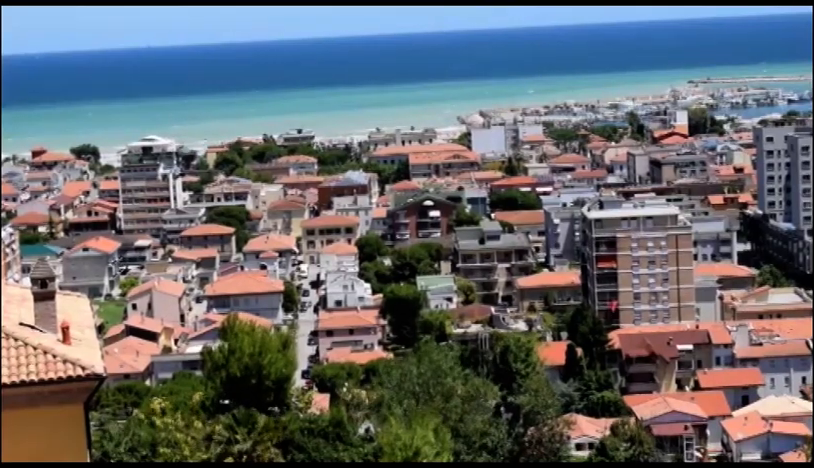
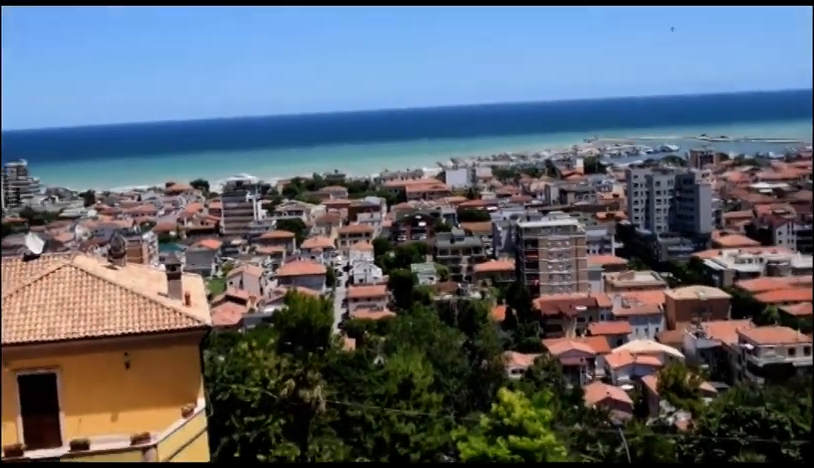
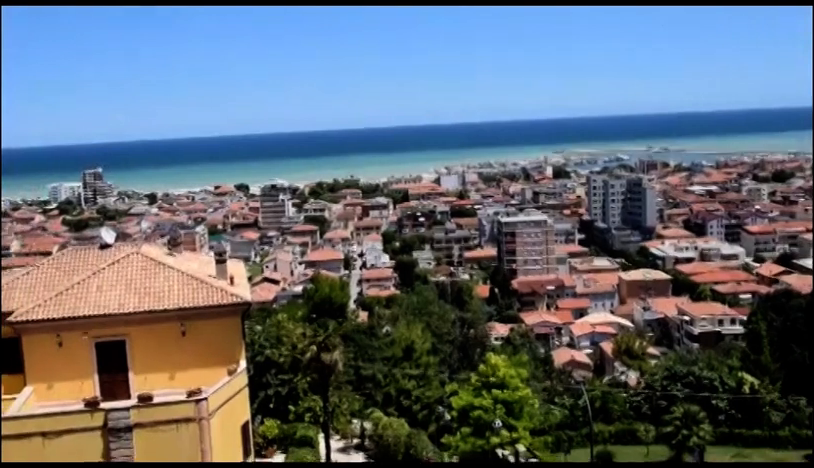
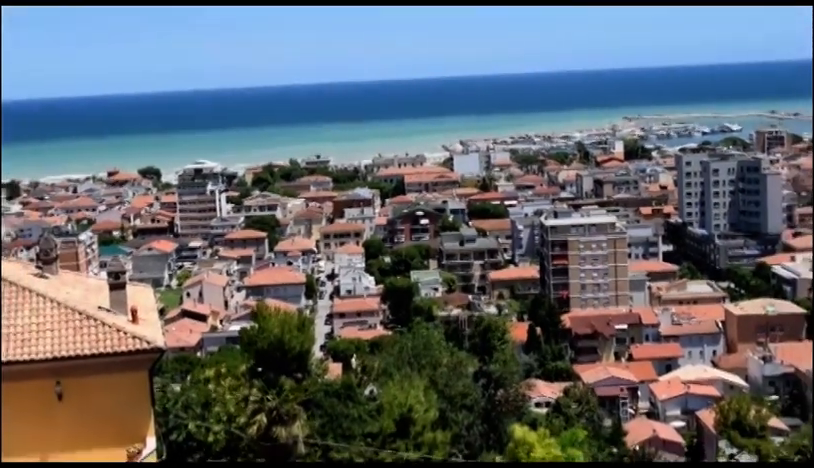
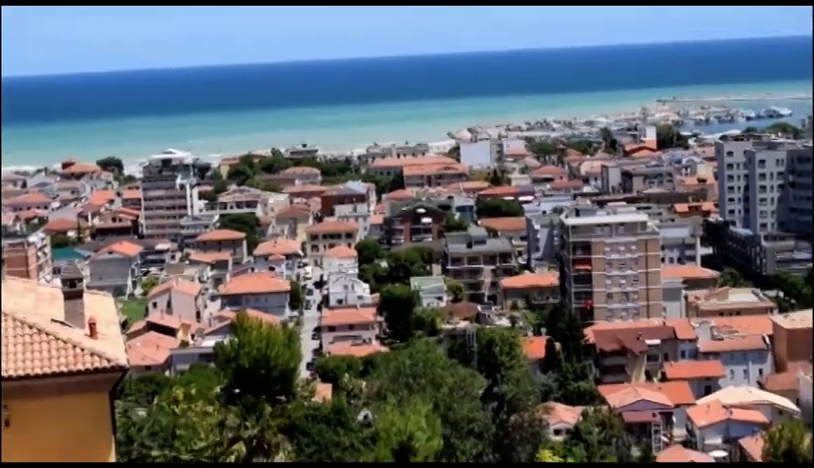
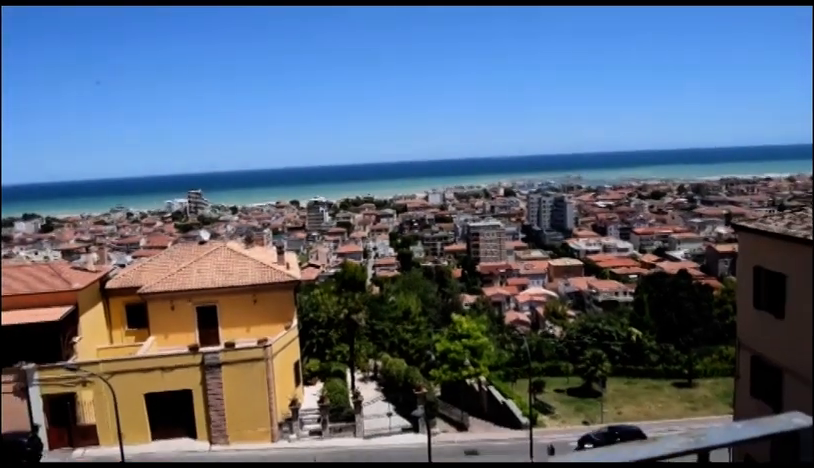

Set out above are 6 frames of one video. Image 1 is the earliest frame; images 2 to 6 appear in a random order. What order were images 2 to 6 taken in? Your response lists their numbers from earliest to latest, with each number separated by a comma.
5, 4, 2, 3, 6
